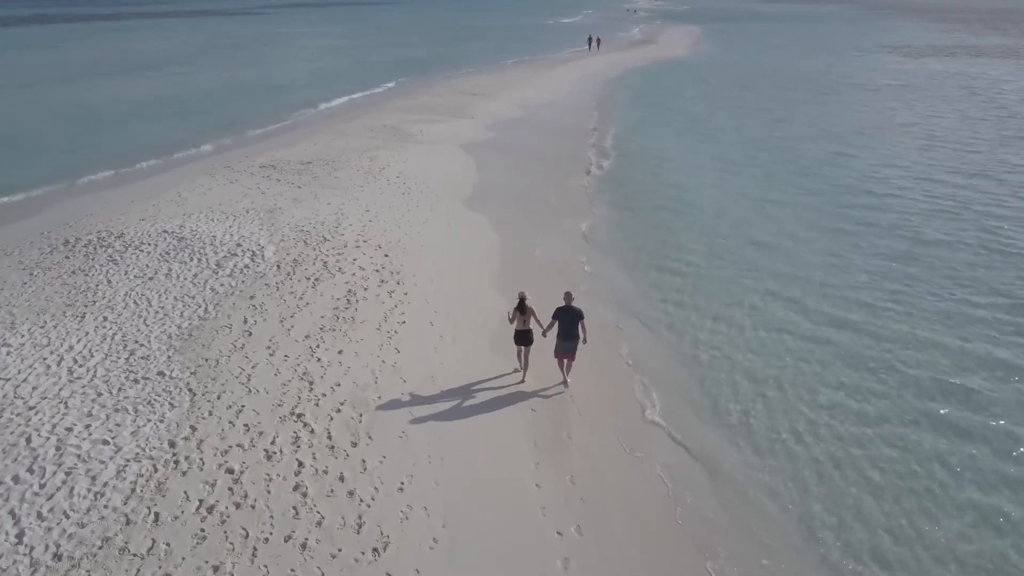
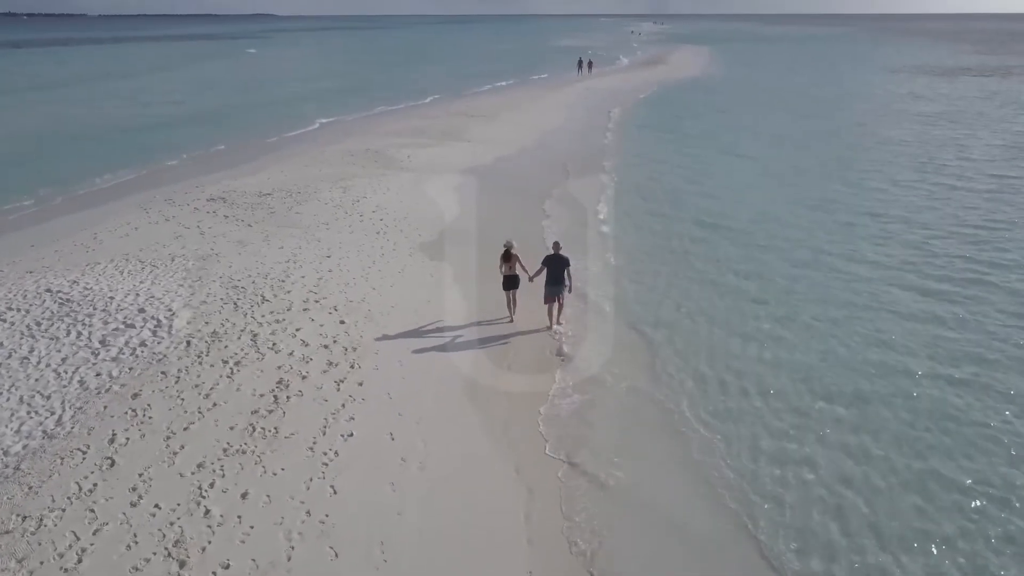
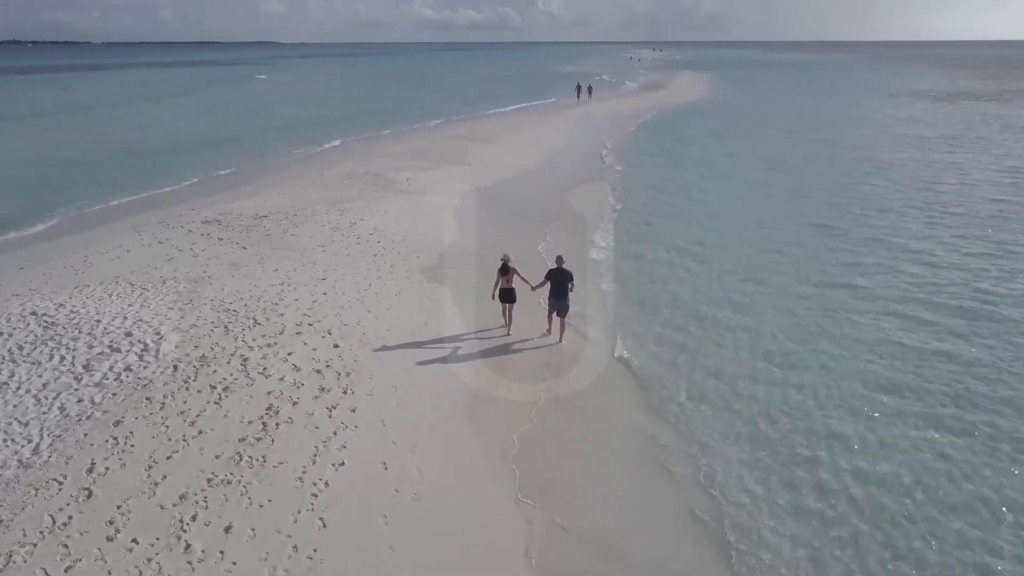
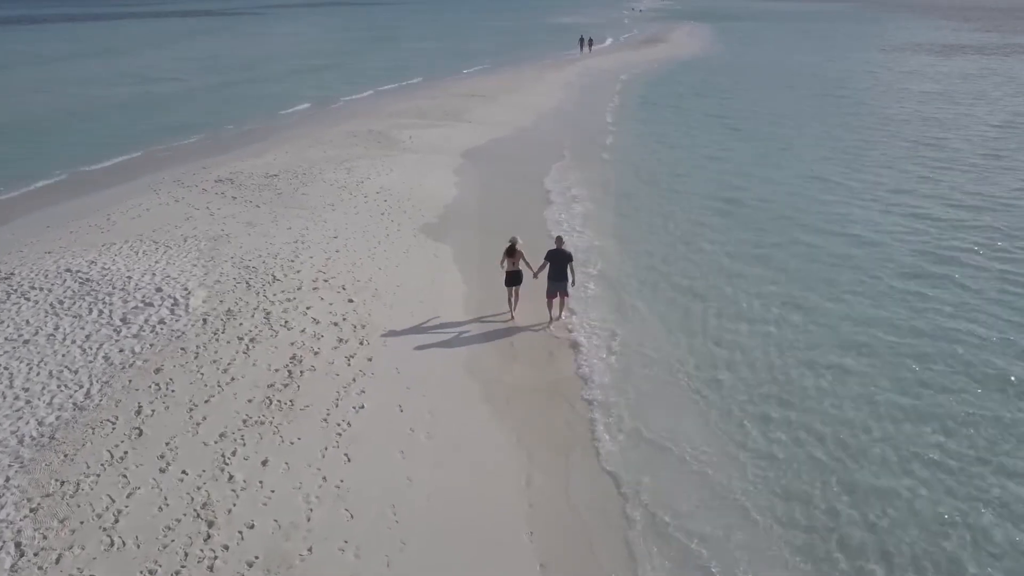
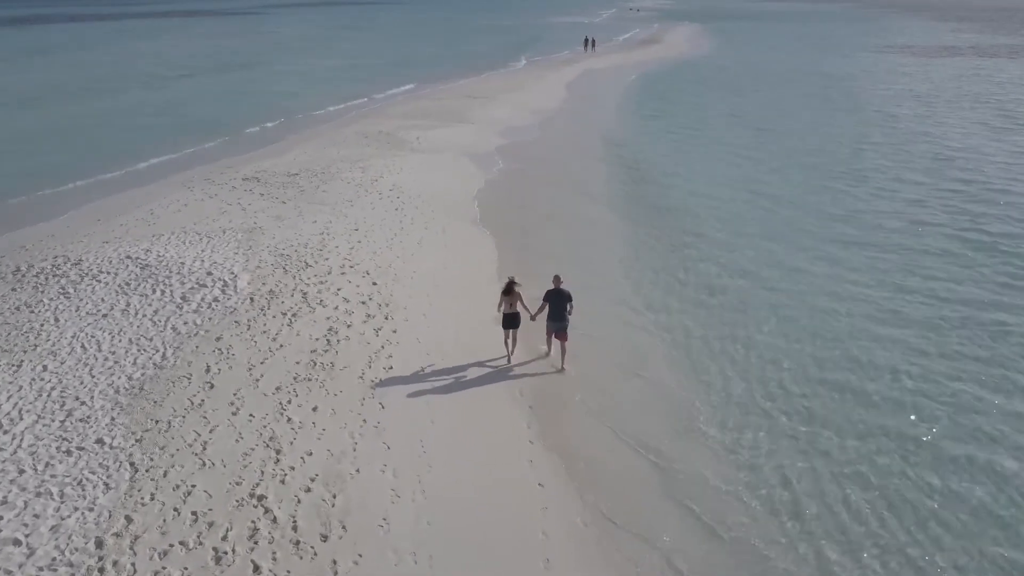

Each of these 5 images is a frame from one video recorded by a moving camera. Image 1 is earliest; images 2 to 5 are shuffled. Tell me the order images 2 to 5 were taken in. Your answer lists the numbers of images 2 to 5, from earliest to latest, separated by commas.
5, 4, 2, 3
